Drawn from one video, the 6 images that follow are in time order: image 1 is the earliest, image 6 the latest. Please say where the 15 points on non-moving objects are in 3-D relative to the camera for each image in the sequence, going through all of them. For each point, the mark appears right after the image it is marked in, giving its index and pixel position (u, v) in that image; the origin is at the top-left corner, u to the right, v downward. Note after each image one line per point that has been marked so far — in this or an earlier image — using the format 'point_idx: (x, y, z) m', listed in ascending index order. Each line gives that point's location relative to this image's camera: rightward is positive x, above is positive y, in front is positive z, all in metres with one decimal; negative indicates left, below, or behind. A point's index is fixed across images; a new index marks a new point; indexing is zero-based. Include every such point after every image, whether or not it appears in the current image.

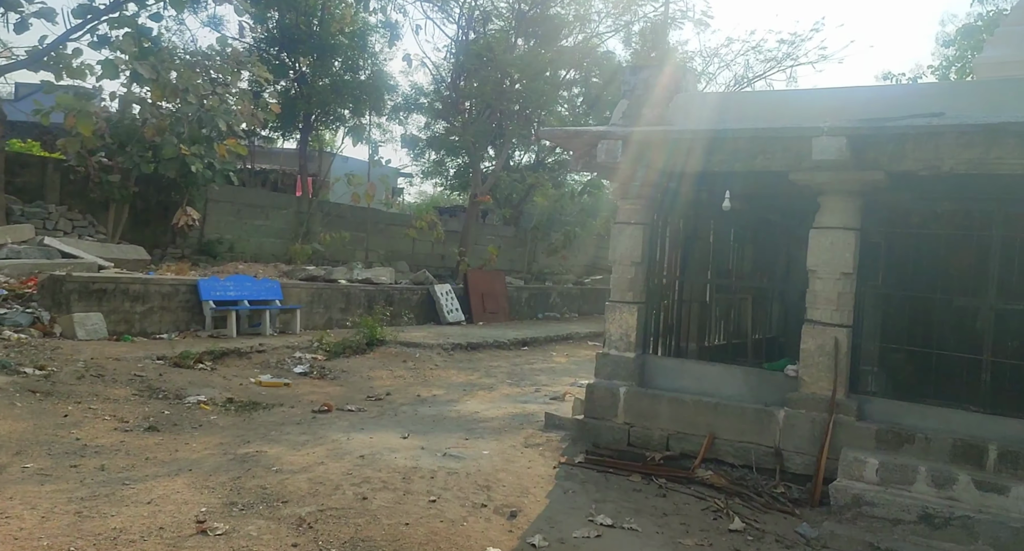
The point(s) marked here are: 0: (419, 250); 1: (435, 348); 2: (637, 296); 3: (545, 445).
0: (-2.4, +0.6, +18.5) m
1: (-1.0, -1.0, +10.1) m
2: (+0.9, -0.1, +5.4) m
3: (+0.2, -1.2, +5.4) m
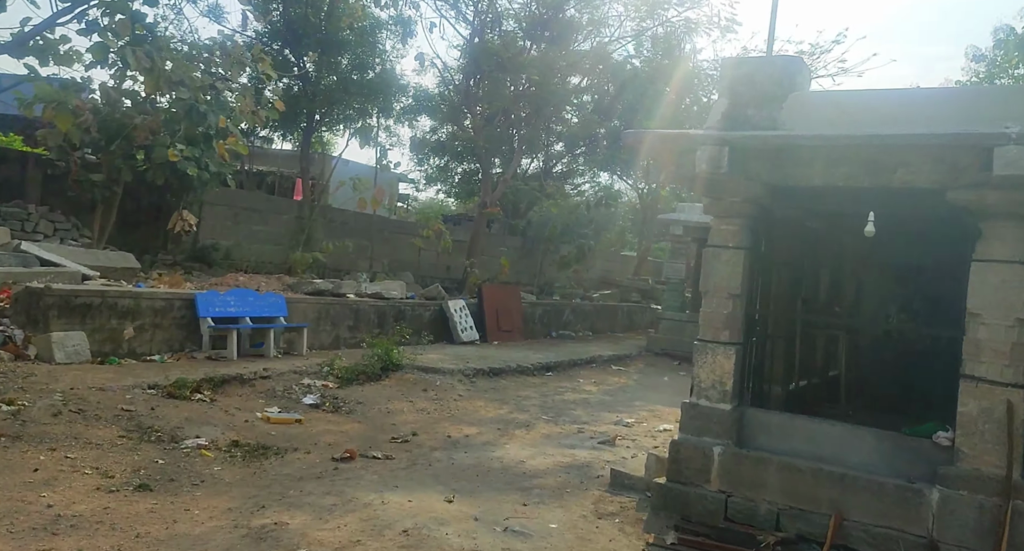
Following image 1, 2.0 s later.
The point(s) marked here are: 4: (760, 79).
0: (-2.1, +0.4, +17.5) m
1: (-0.7, -1.2, +9.1) m
2: (+1.3, -0.3, +4.5) m
3: (+0.7, -1.5, +4.5) m
4: (+1.5, +1.2, +4.3) m
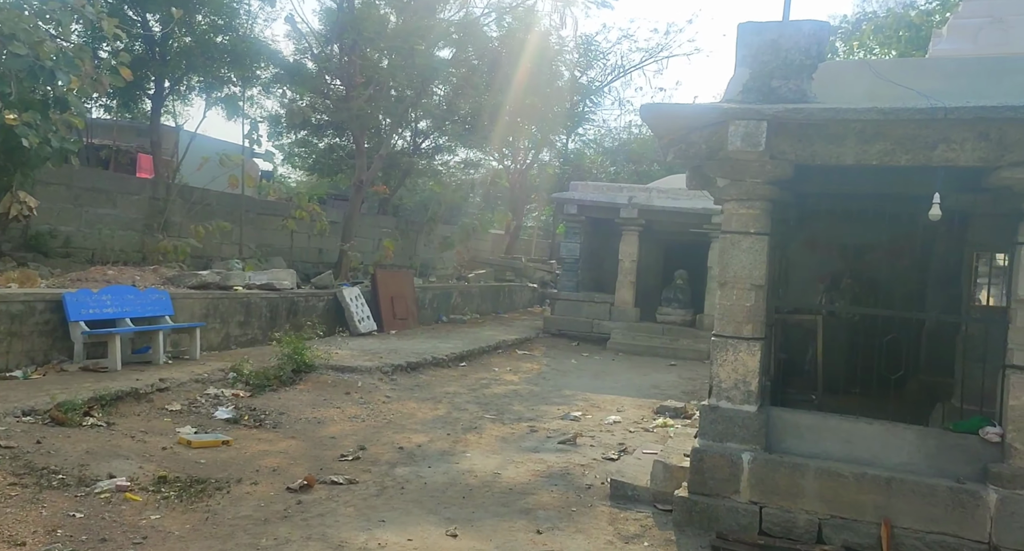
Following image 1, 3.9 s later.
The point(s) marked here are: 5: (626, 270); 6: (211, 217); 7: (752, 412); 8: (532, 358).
0: (-4.7, +0.7, +16.2) m
1: (-1.5, -1.1, +8.3) m
2: (+1.4, -0.3, +4.2) m
3: (+0.7, -1.4, +4.1) m
4: (+1.5, +1.2, +4.0) m
5: (+2.1, +0.1, +13.4) m
6: (-5.7, +1.1, +14.2) m
7: (+1.3, -0.8, +4.1) m
8: (+0.3, -1.3, +11.4) m
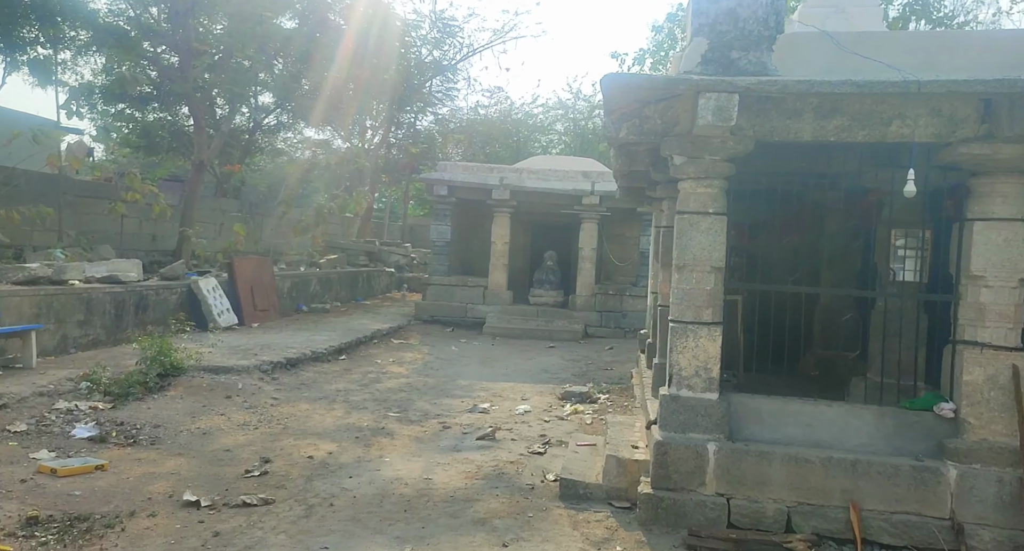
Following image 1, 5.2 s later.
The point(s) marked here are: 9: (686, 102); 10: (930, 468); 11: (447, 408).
0: (-7.5, +0.9, +14.5) m
1: (-2.6, -1.0, +7.5) m
2: (+1.1, -0.2, +4.1) m
3: (+0.5, -1.3, +3.9) m
4: (+1.2, +1.3, +3.9) m
5: (-0.2, +0.4, +13.2) m
6: (-8.0, +1.3, +12.2) m
7: (+1.1, -0.7, +4.0) m
8: (-1.5, -1.1, +11.0) m
9: (+0.9, +0.9, +3.8) m
10: (+2.1, -0.9, +3.7) m
11: (-0.6, -1.2, +7.0) m
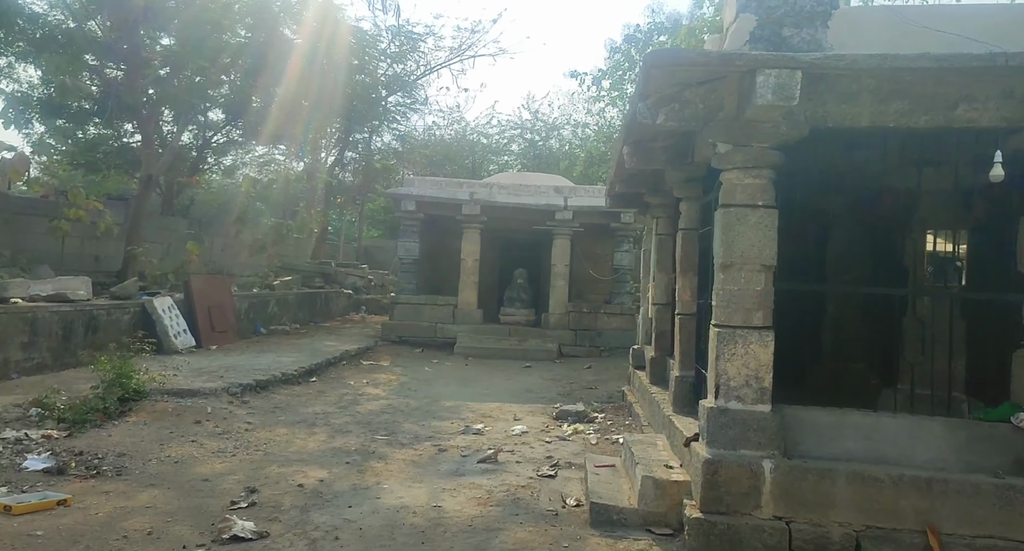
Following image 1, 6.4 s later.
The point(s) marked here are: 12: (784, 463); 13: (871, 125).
0: (-8.0, +0.5, +13.6) m
1: (-2.7, -1.1, +6.9) m
2: (+1.3, -0.2, +3.8) m
3: (+0.7, -1.3, +3.5) m
4: (+1.4, +1.3, +3.7) m
5: (-0.7, +0.1, +12.8) m
6: (-8.4, +0.9, +11.3) m
7: (+1.3, -0.7, +3.7) m
8: (-1.8, -1.3, +10.4) m
9: (+1.0, +0.9, +3.5) m
10: (+2.2, -0.9, +3.4) m
11: (-0.7, -1.3, +6.5) m
12: (+1.3, -0.9, +3.6) m
13: (+1.8, +0.7, +3.7) m
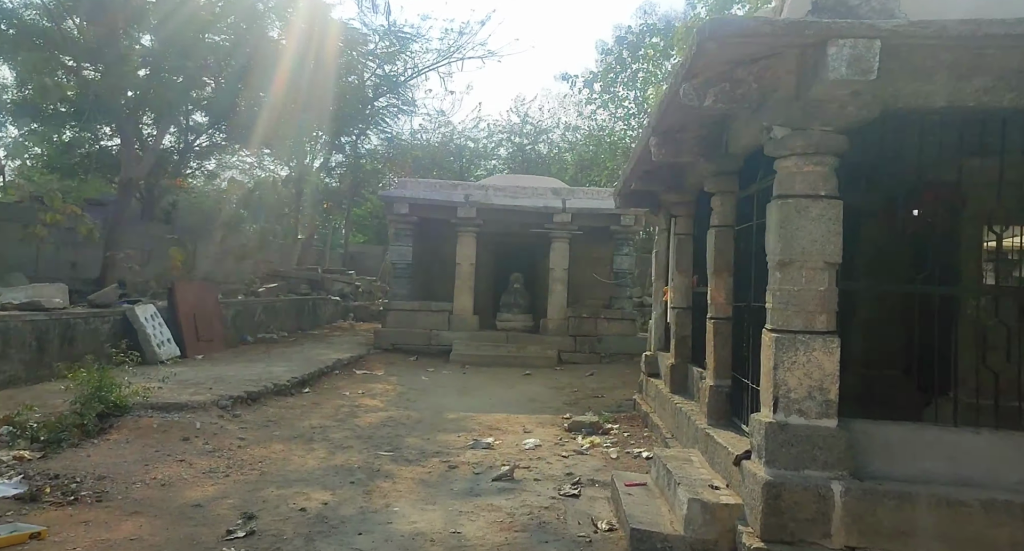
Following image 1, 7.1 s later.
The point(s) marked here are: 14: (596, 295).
0: (-8.1, +0.4, +13.0) m
1: (-2.6, -1.2, +6.4) m
2: (+1.4, -0.2, +3.4) m
3: (+0.9, -1.3, +3.1) m
4: (+1.5, +1.3, +3.3) m
5: (-0.8, 0.0, +12.4) m
6: (-8.5, +0.8, +10.7) m
7: (+1.4, -0.7, +3.3) m
8: (-1.8, -1.4, +10.0) m
9: (+1.2, +0.9, +3.2) m
10: (+2.4, -0.9, +3.1) m
11: (-0.6, -1.4, +6.1) m
12: (+1.5, -0.9, +3.2) m
13: (+1.9, +0.7, +3.3) m
14: (+1.5, -0.3, +13.1) m
